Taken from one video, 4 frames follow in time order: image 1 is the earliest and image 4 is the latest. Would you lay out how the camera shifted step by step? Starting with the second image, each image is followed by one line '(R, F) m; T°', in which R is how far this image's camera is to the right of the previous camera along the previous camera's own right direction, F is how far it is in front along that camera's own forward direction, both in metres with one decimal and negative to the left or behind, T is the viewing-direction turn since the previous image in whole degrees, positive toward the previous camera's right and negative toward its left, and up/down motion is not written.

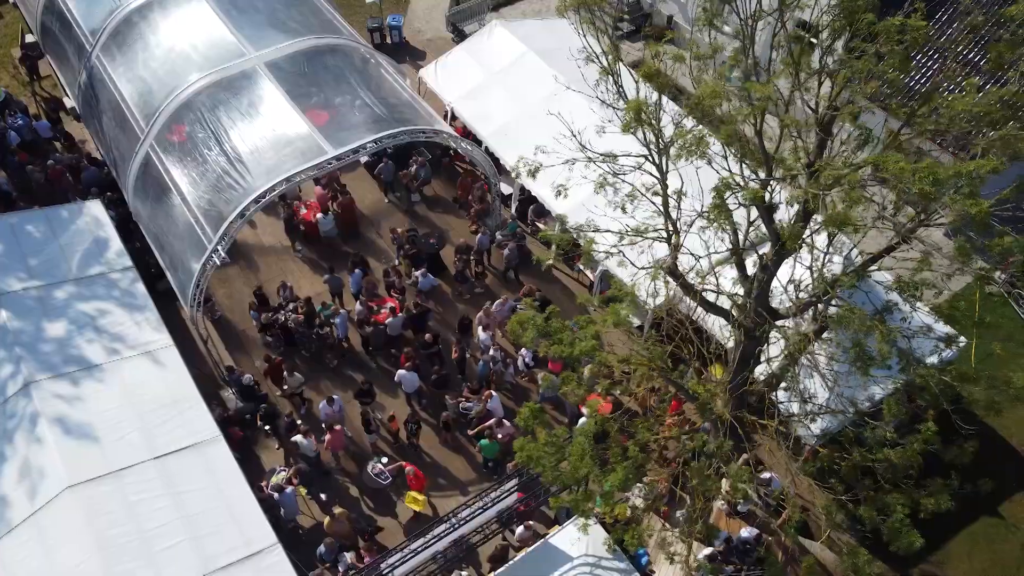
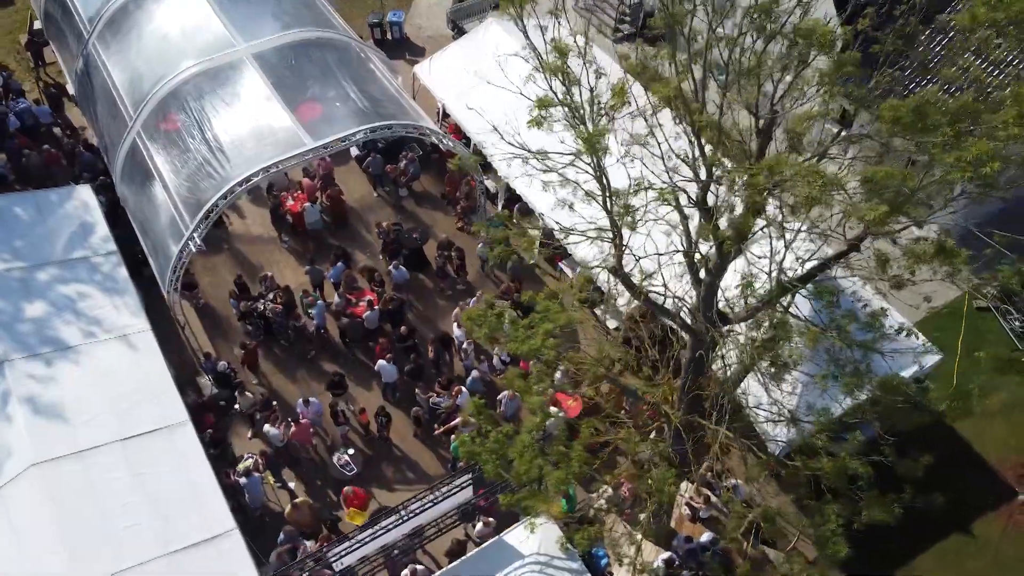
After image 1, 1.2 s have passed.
(+0.8, 0.0) m; -1°
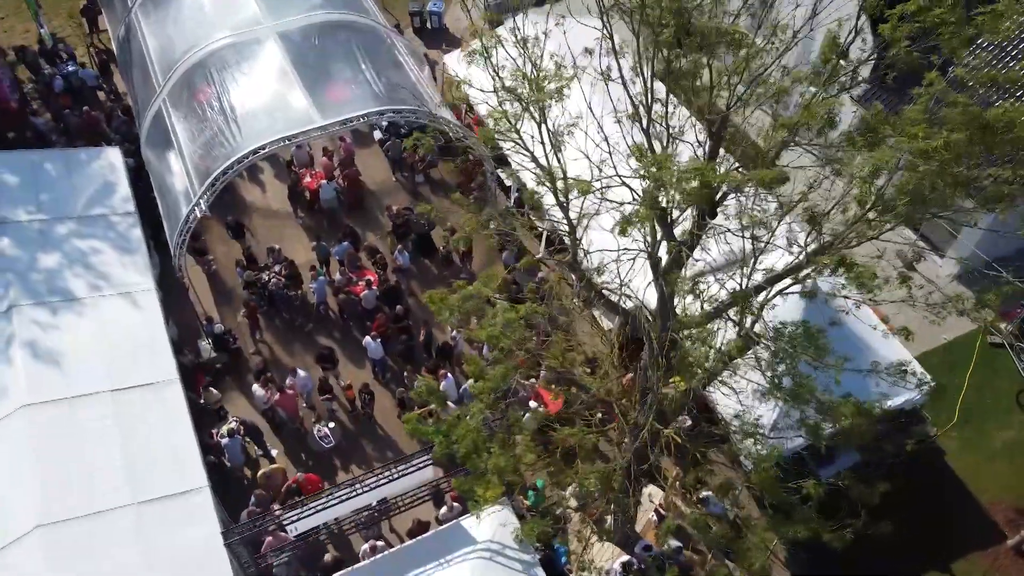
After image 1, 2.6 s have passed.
(+1.1, 0.0) m; -4°
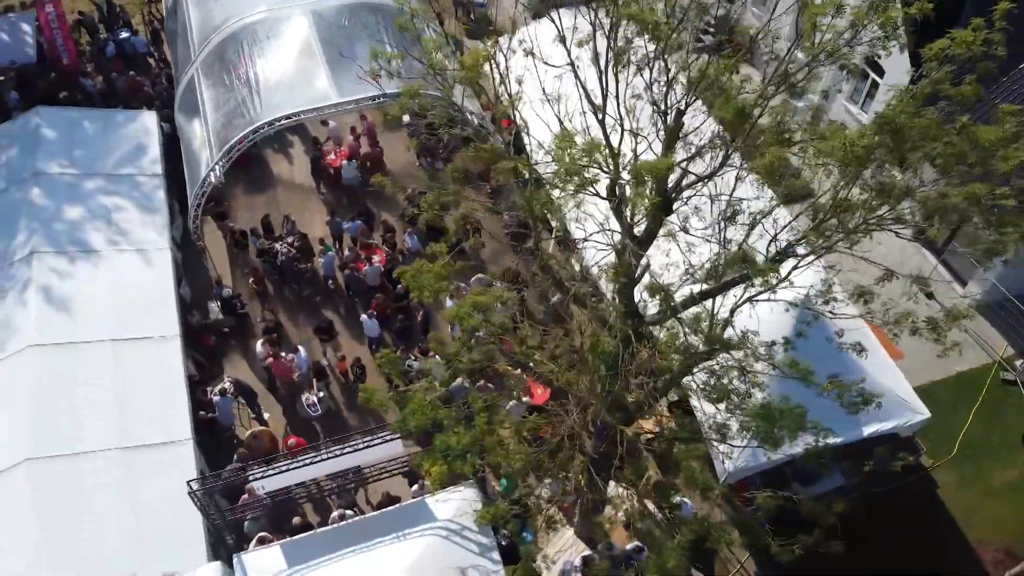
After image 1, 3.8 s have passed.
(+1.1, -0.1) m; -4°
